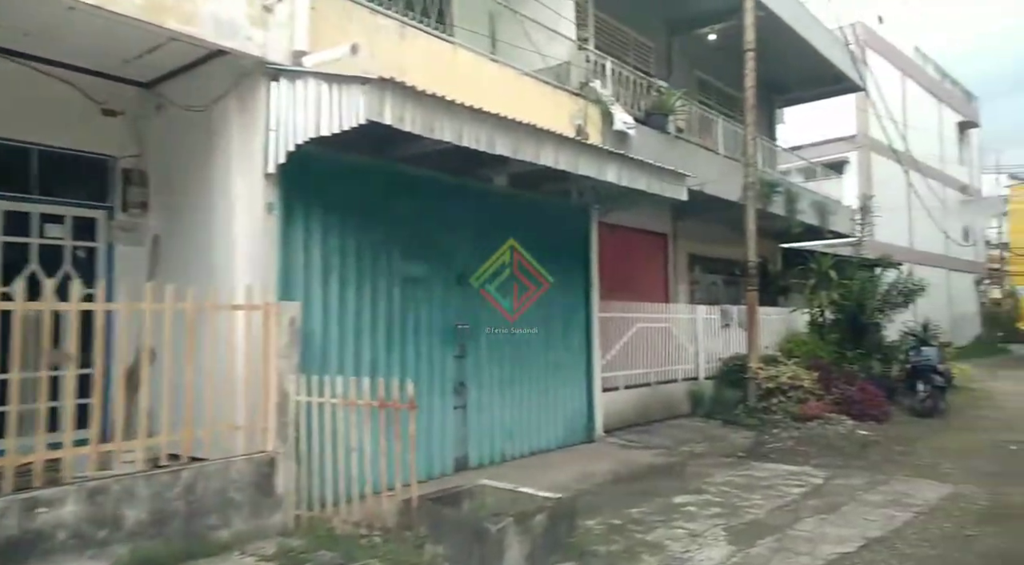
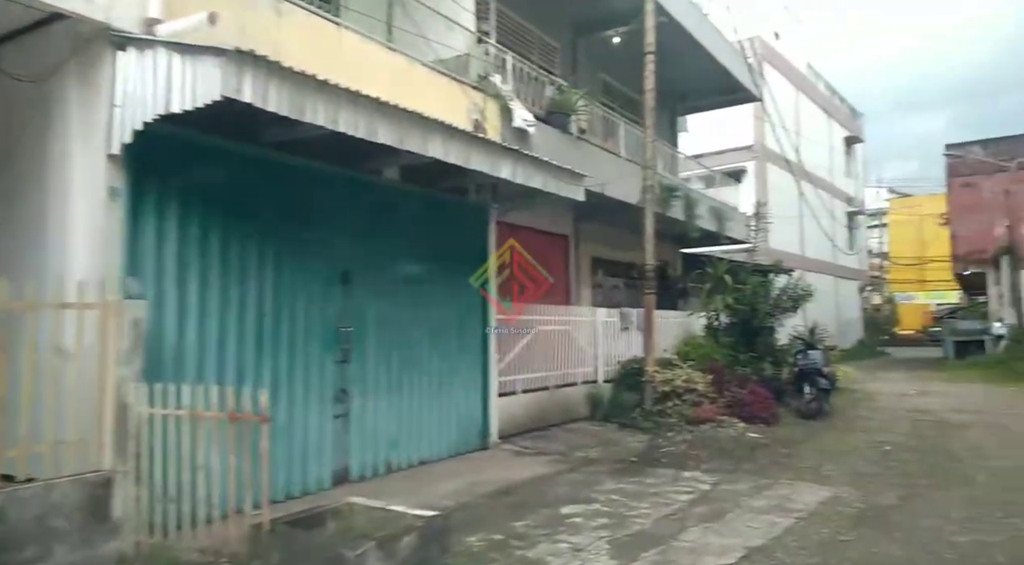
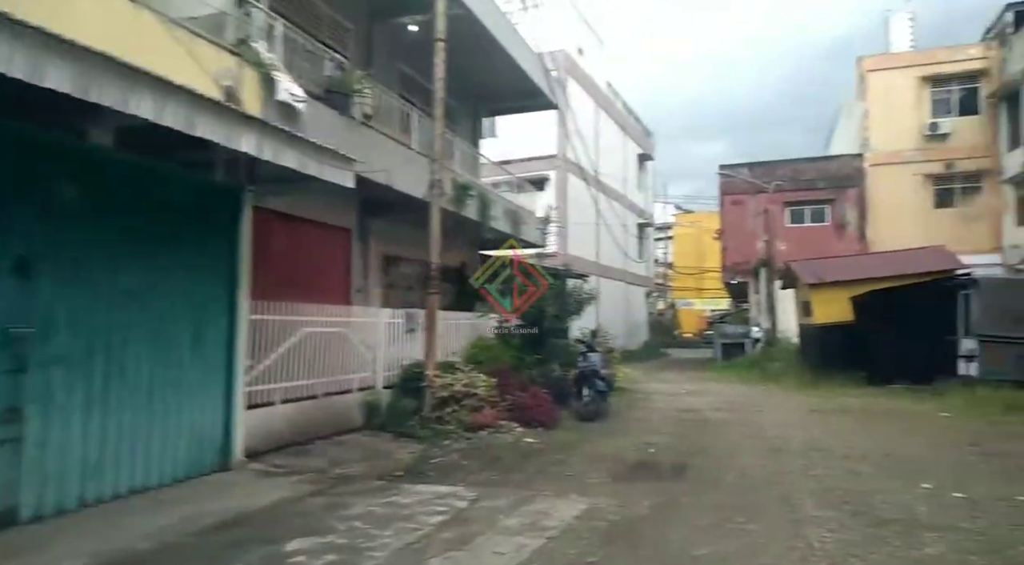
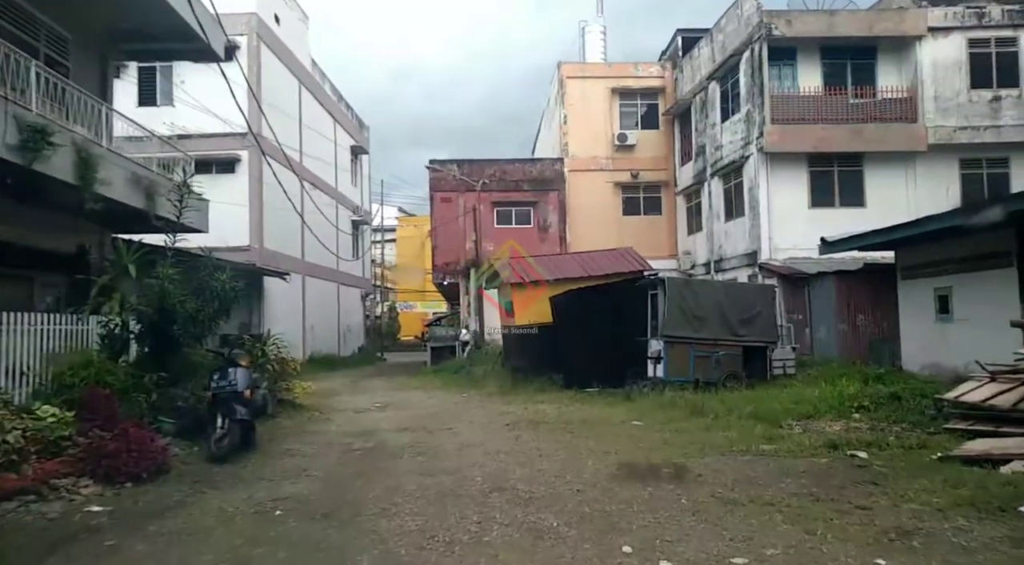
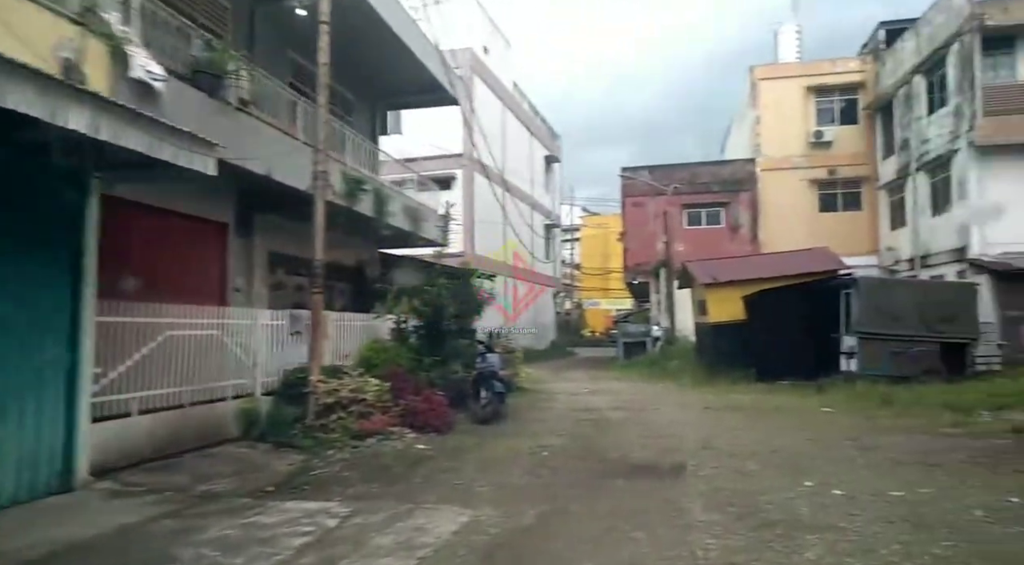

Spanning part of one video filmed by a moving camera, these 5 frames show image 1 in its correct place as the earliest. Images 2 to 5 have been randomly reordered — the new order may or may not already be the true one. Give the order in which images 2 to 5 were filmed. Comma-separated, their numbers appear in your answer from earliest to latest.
2, 3, 5, 4
